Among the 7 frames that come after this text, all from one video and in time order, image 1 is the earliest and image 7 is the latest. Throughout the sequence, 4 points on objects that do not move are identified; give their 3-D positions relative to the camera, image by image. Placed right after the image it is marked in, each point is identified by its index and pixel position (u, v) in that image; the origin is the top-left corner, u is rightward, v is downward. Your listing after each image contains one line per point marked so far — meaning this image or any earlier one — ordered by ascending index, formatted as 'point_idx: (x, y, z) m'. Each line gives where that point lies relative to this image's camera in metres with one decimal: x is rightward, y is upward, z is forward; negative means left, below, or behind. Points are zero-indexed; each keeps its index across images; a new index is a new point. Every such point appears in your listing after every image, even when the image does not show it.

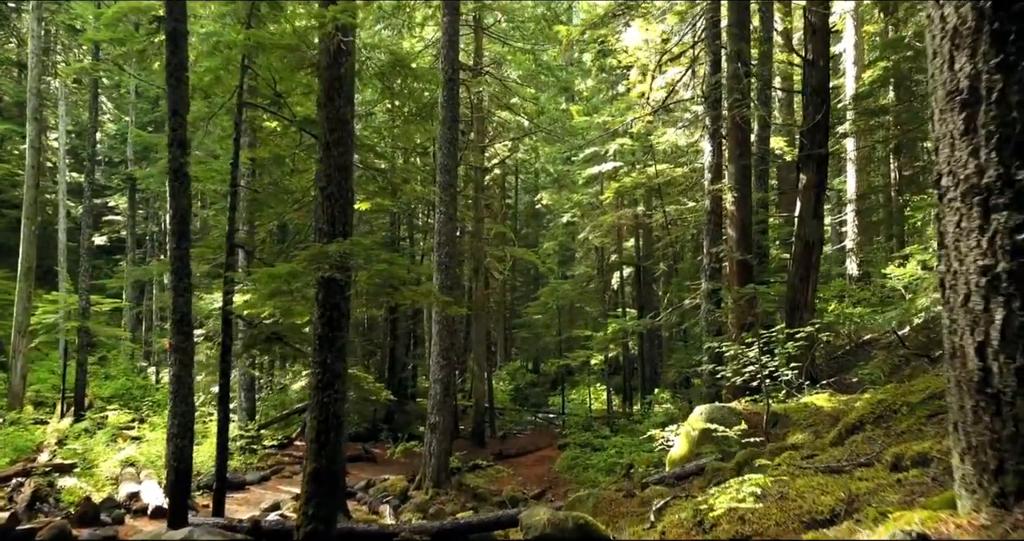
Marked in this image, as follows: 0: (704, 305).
0: (+3.2, -0.6, +12.2) m
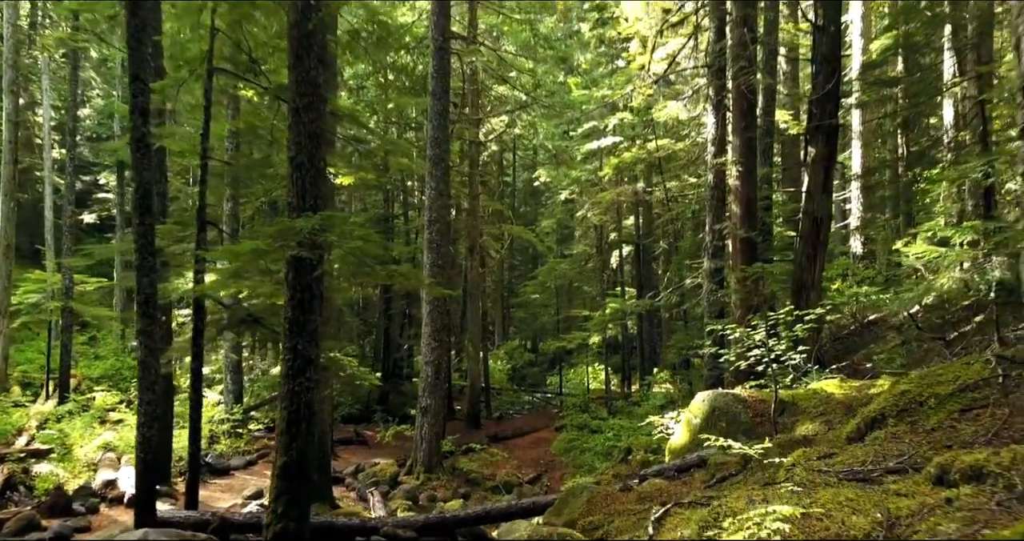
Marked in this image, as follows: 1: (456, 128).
0: (+3.1, -0.2, +11.7) m
1: (-1.4, +3.6, +18.0) m
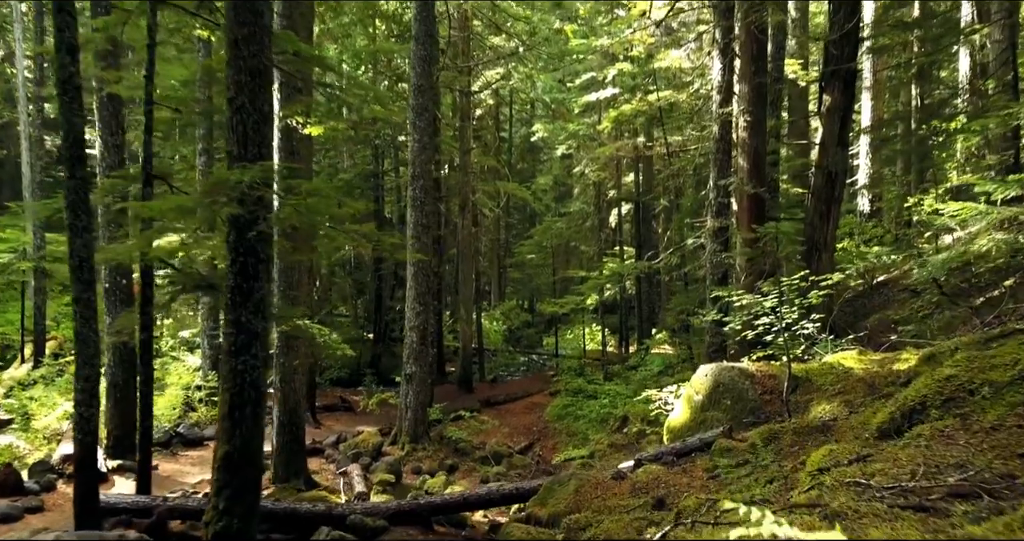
0: (+3.0, +0.4, +10.9) m
1: (-1.5, +4.5, +17.0) m
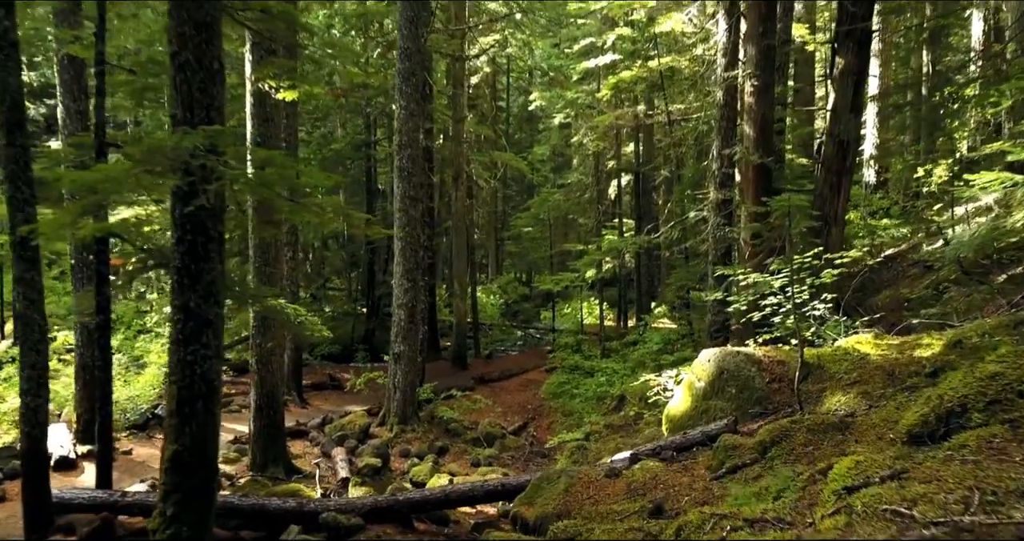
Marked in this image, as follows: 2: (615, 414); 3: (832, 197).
0: (+2.9, +0.7, +10.3) m
1: (-1.7, +5.1, +16.3) m
2: (+1.7, -2.3, +11.9) m
3: (+4.1, +0.9, +9.2) m
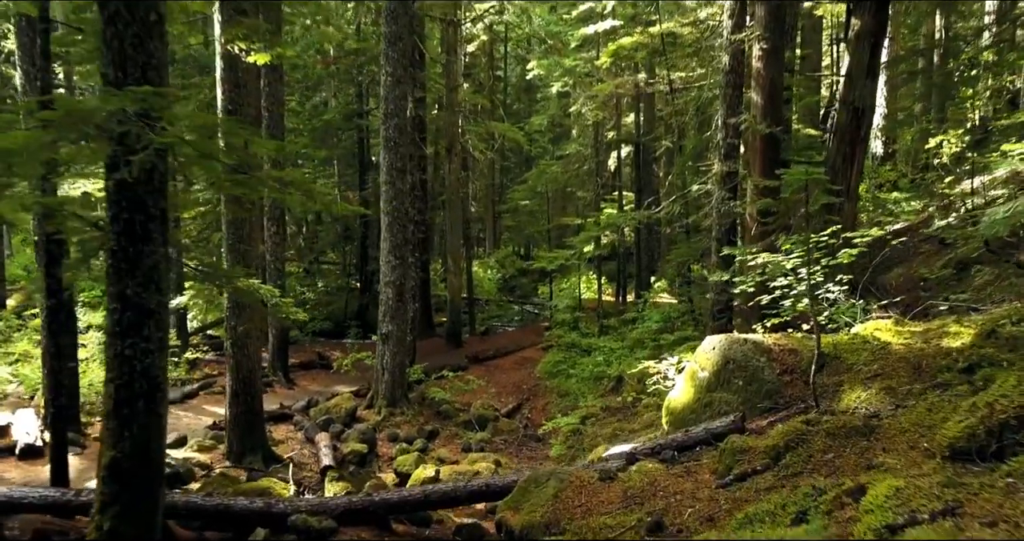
0: (+2.8, +1.1, +9.7) m
1: (-1.8, +5.7, +15.5) m
2: (+1.6, -2.0, +11.5) m
3: (+4.0, +1.2, +8.6) m
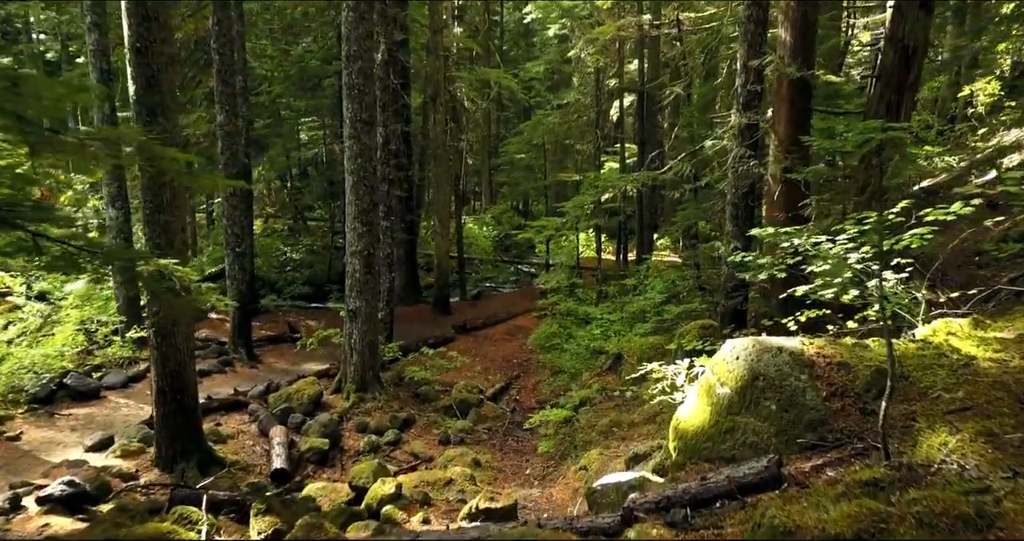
0: (+2.5, +1.4, +8.3) m
1: (-2.0, +6.4, +13.8) m
2: (+1.4, -1.5, +10.2) m
3: (+3.8, +1.5, +7.2) m
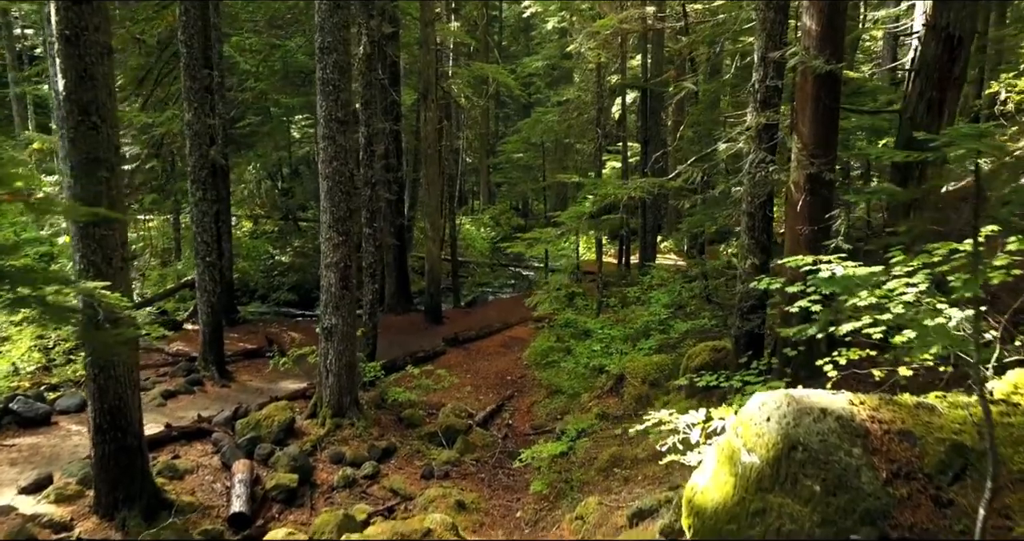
0: (+2.4, +1.2, +7.4) m
1: (-2.1, +6.2, +12.9) m
2: (+1.3, -1.7, +9.4) m
3: (+3.7, +1.3, +6.3) m
